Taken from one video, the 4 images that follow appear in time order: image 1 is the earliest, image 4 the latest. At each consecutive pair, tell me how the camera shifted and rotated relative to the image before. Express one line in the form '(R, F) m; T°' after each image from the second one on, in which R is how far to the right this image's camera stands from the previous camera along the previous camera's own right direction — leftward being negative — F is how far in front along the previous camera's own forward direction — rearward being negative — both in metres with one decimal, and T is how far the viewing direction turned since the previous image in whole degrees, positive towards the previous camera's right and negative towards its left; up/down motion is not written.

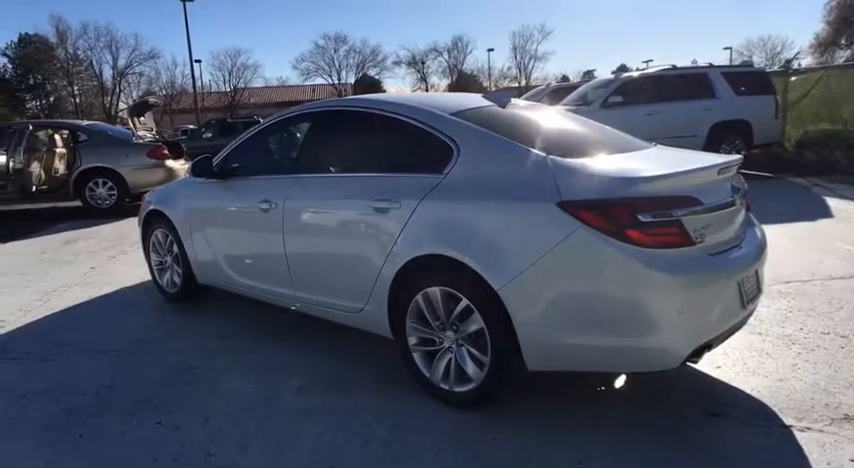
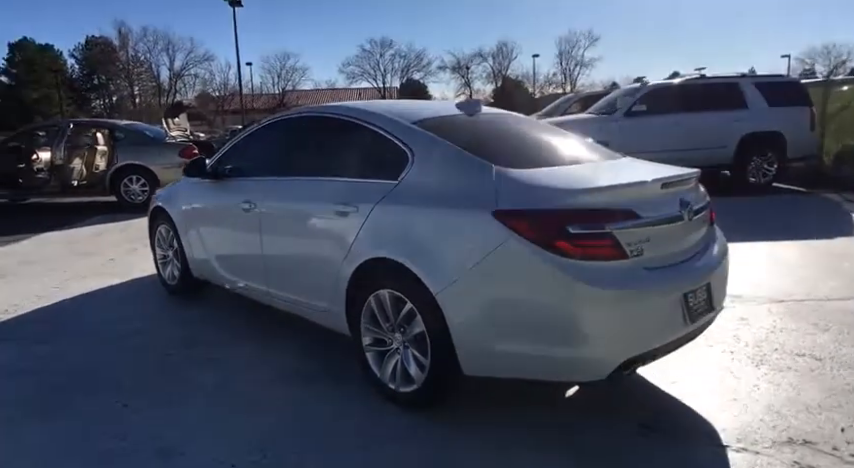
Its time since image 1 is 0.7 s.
(+0.4, -0.1) m; -4°
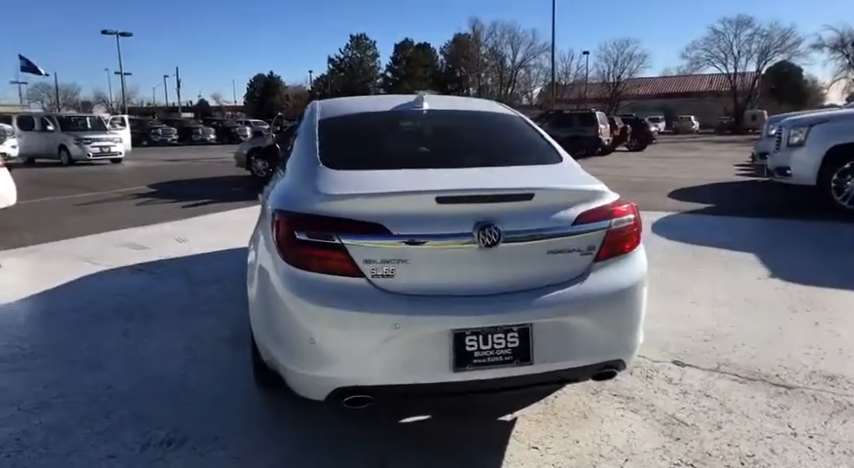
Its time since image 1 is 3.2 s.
(+2.0, +0.7) m; -31°
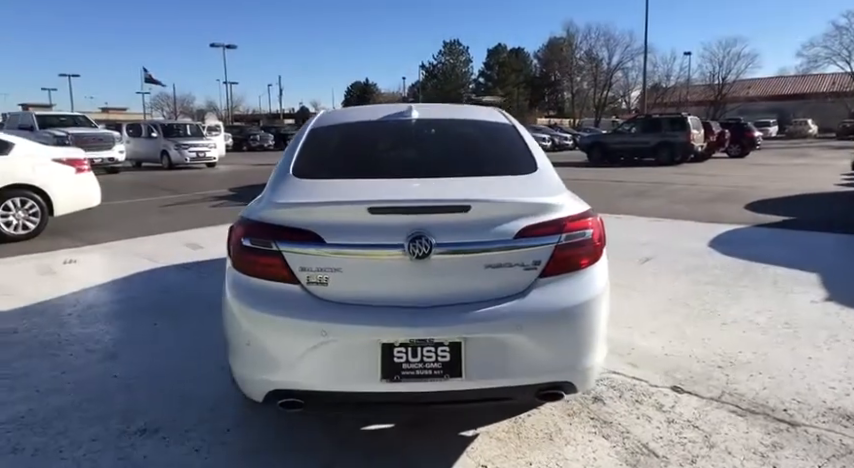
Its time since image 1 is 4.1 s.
(+0.5, 0.0) m; -9°
